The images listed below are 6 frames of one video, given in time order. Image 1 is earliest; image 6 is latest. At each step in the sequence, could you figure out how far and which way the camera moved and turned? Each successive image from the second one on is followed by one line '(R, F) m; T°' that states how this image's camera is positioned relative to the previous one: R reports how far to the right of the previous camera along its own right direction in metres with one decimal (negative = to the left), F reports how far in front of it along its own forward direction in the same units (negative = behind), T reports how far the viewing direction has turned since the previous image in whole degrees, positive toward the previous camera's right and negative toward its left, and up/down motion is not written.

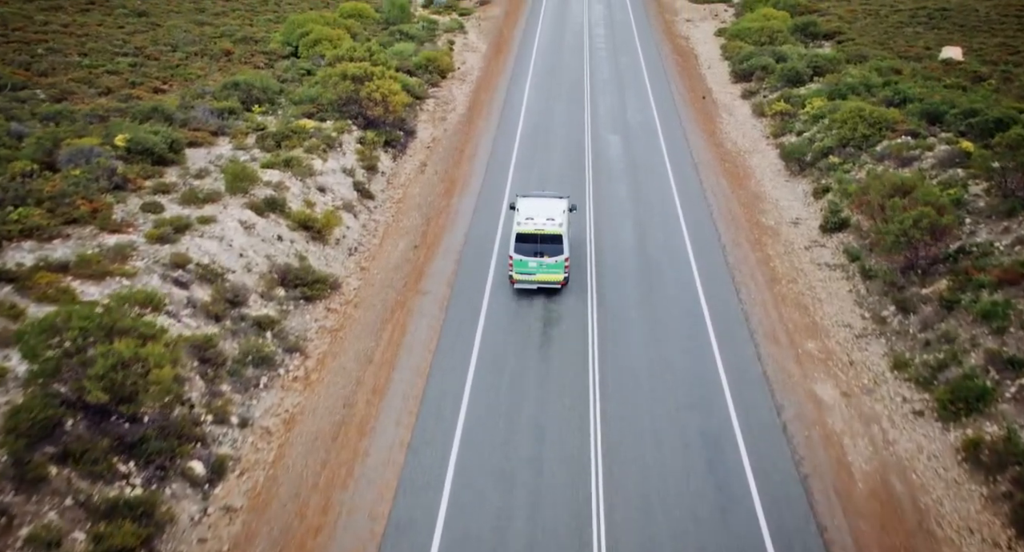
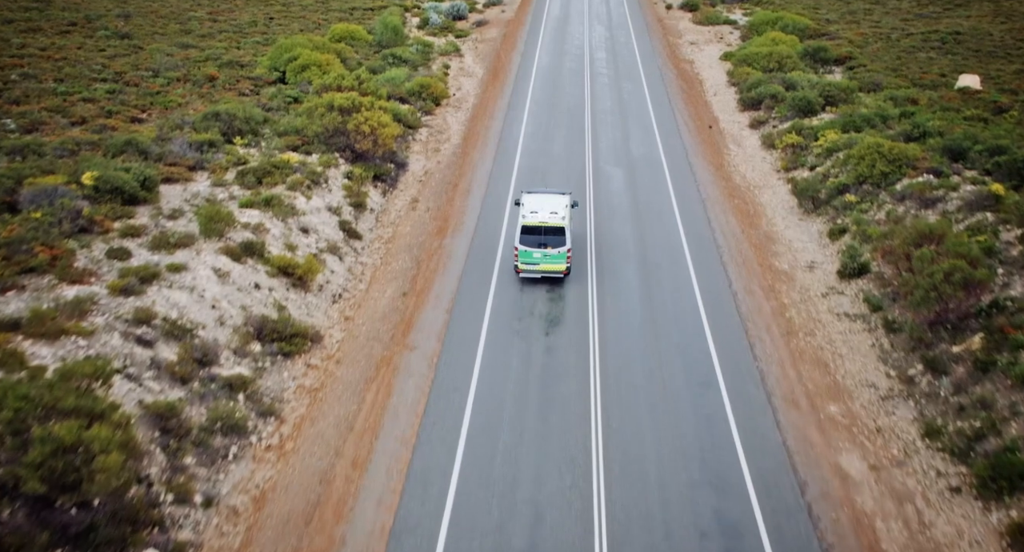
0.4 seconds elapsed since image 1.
(+0.1, +2.0) m; 0°
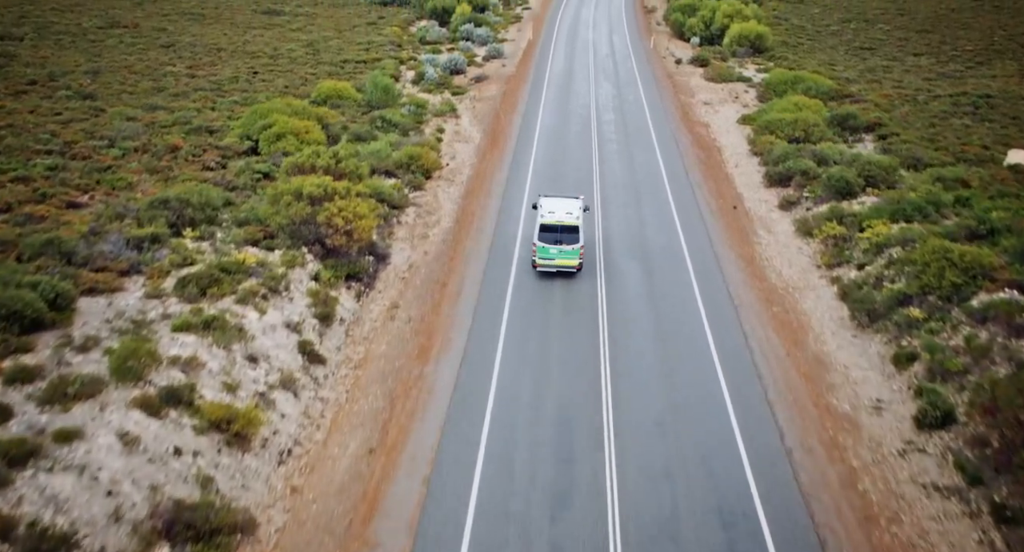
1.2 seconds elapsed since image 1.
(0.0, +5.6) m; 0°
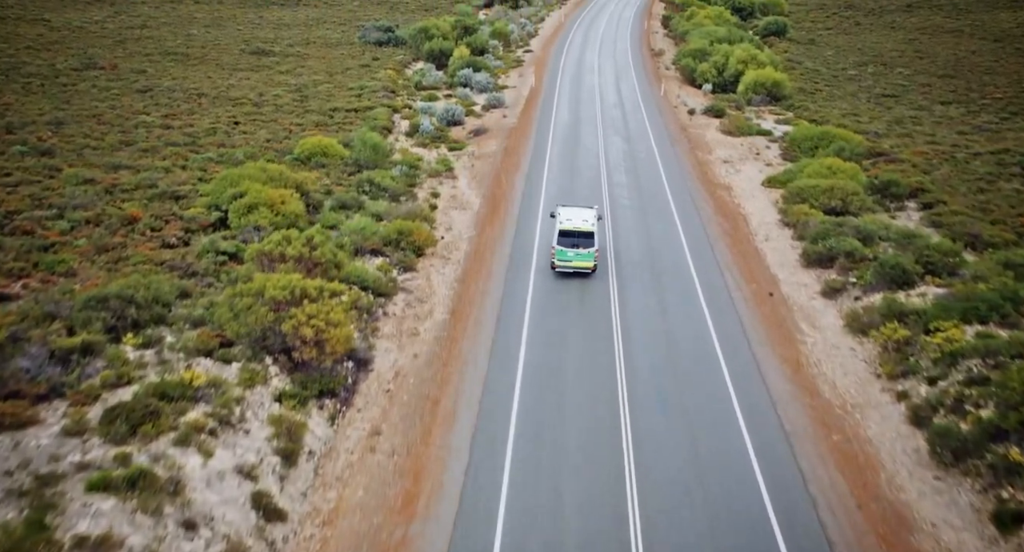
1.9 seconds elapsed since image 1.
(-0.3, +5.0) m; 0°
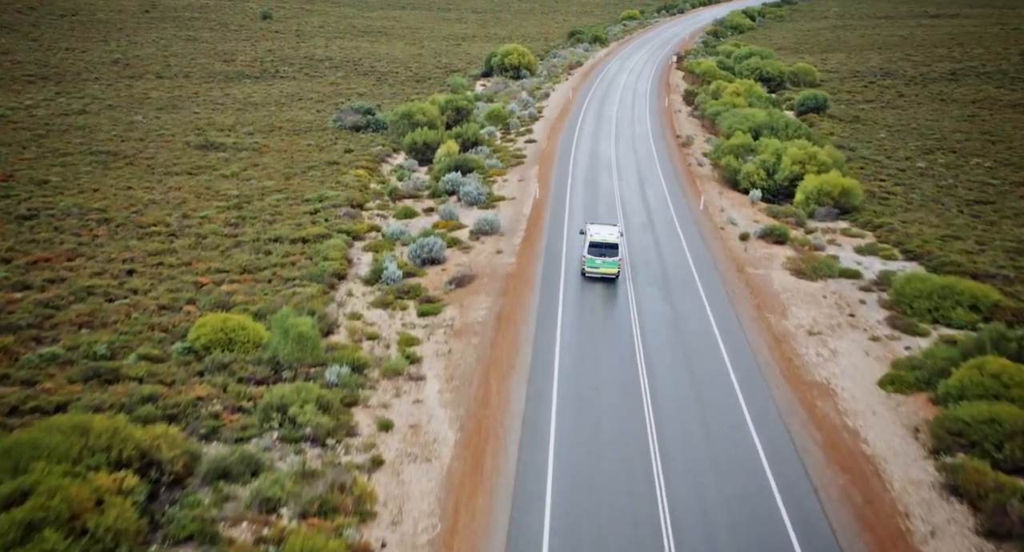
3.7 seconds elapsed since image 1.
(+0.4, +15.9) m; 0°
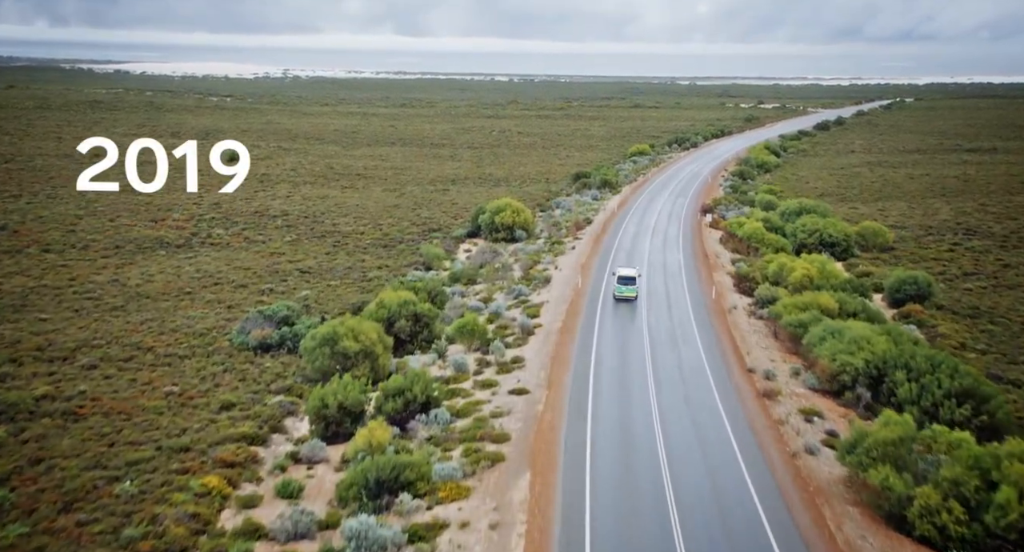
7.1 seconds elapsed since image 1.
(+1.6, +30.8) m; 0°
